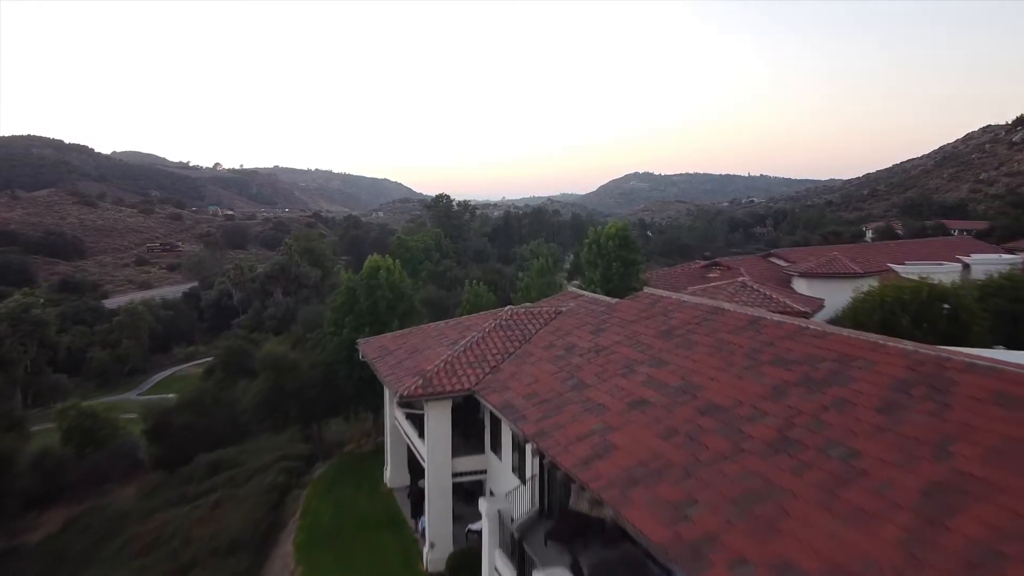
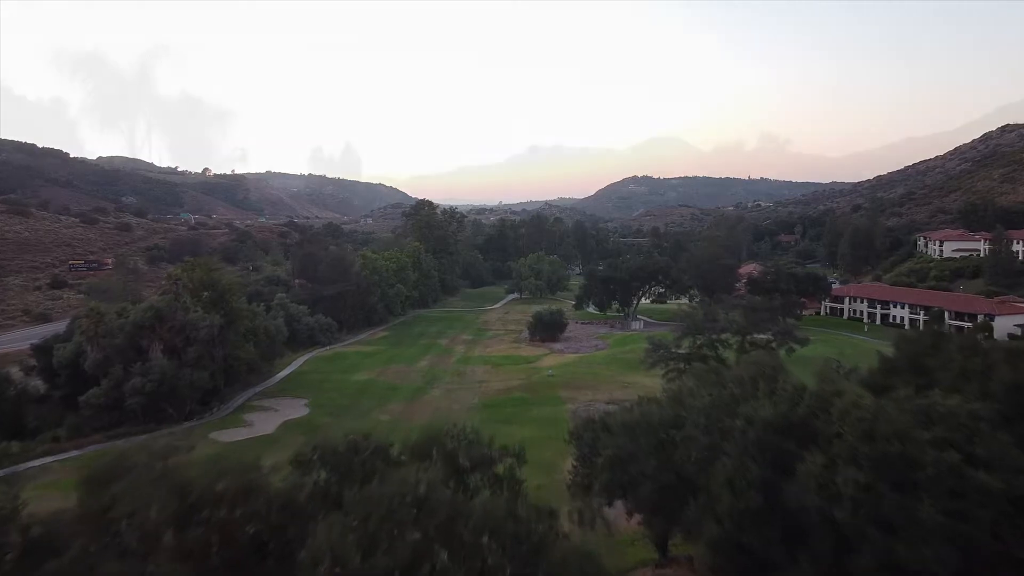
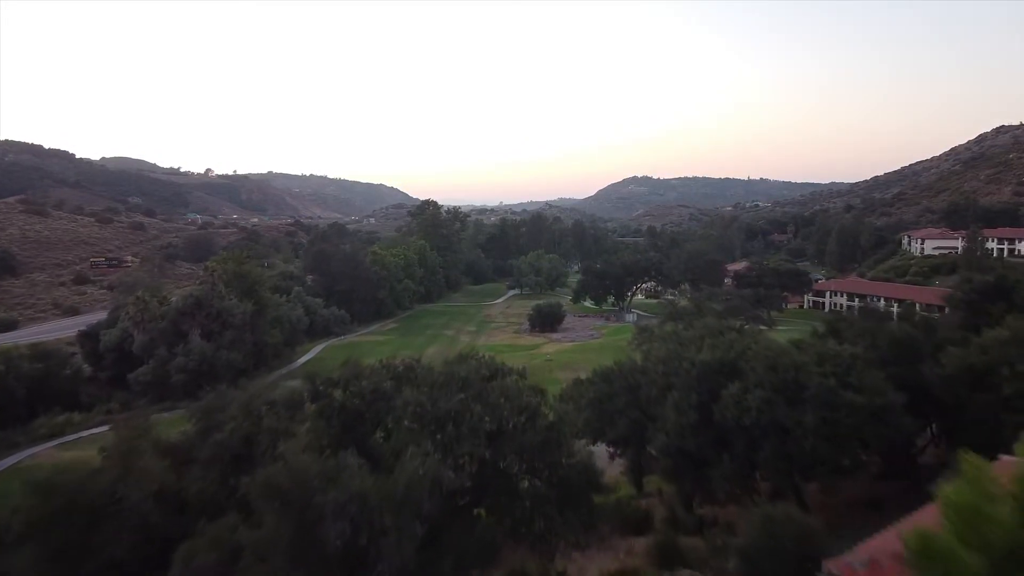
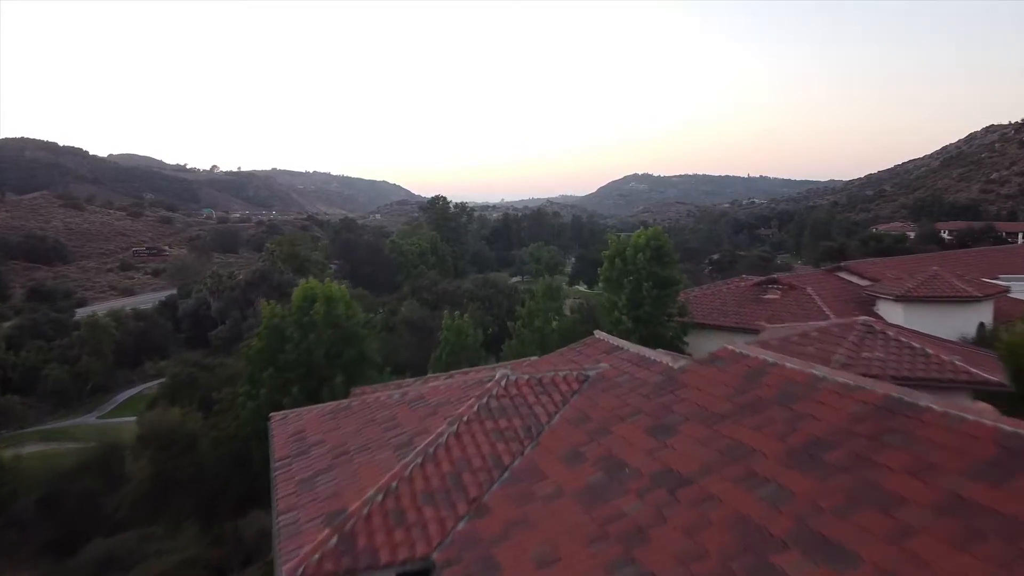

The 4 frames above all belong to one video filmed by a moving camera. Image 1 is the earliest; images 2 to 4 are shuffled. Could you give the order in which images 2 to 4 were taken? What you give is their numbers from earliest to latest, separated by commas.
4, 3, 2
